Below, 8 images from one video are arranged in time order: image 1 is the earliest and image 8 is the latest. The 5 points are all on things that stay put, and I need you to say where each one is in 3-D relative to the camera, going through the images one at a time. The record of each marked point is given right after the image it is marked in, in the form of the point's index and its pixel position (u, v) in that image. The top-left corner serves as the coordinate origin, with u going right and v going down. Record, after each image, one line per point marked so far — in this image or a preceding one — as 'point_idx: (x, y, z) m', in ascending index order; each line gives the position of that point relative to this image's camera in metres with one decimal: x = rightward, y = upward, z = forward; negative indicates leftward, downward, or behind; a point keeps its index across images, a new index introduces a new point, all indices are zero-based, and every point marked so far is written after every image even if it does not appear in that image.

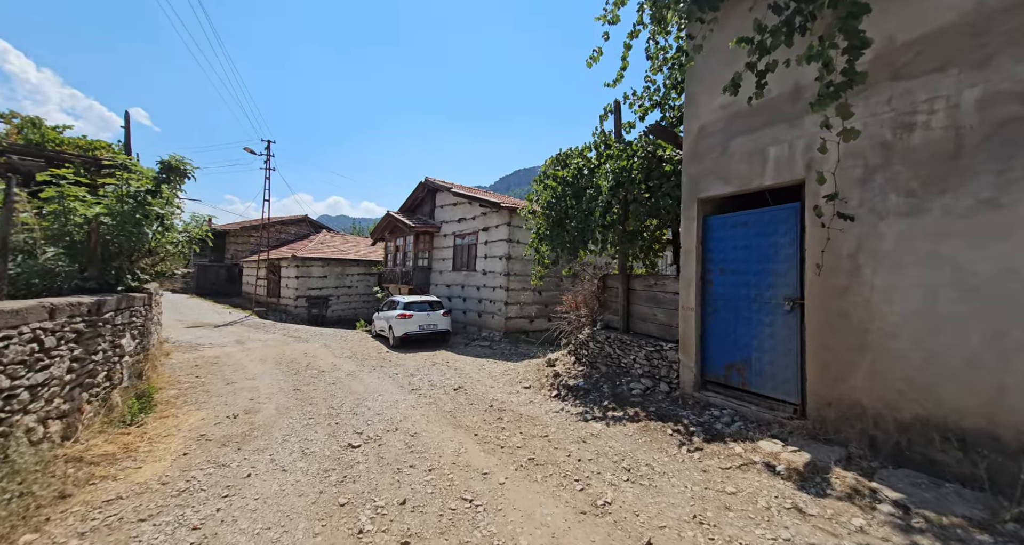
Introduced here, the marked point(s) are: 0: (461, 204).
0: (-2.3, +3.1, +17.4) m
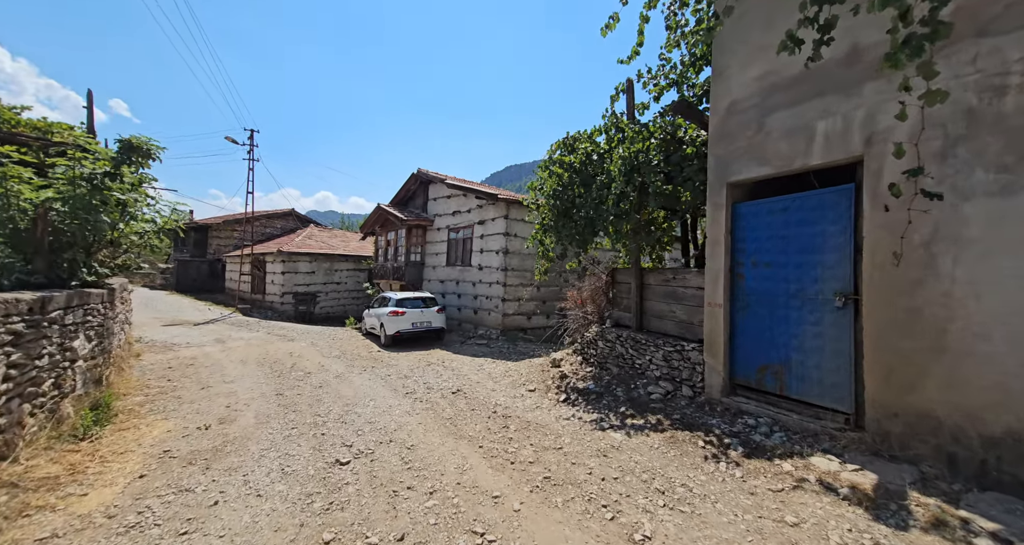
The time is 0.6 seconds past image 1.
0: (-2.5, +3.3, +16.7) m
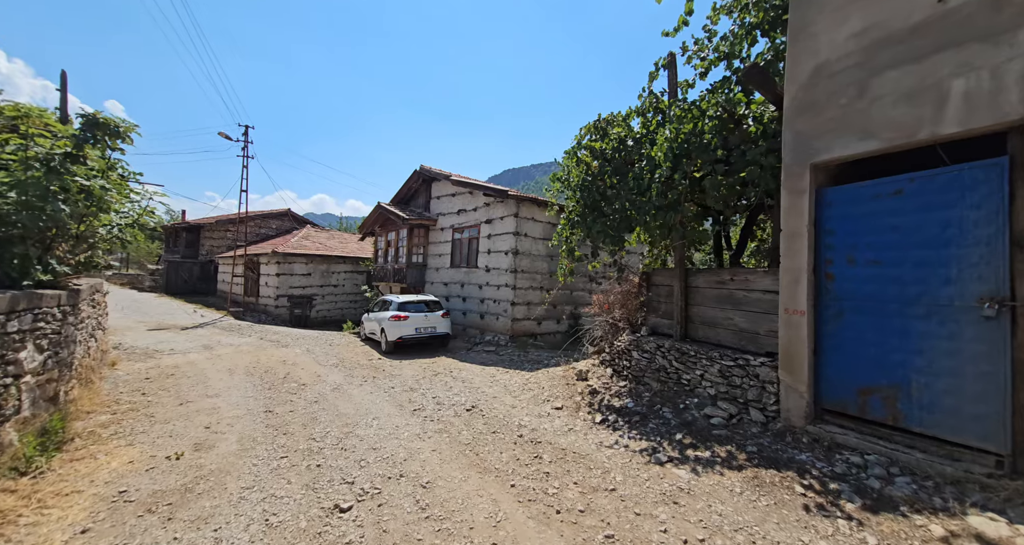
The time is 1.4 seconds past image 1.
0: (-2.1, +3.3, +15.8) m
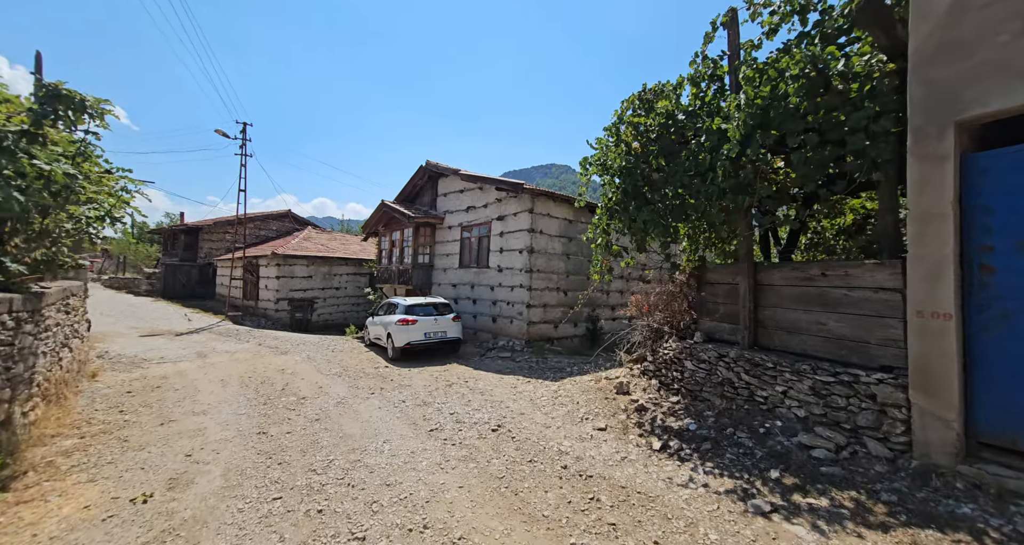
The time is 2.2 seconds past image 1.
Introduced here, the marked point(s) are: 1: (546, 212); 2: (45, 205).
0: (-1.7, +3.2, +14.9) m
1: (+1.2, +2.0, +12.8) m
2: (-6.4, +0.9, +5.2) m
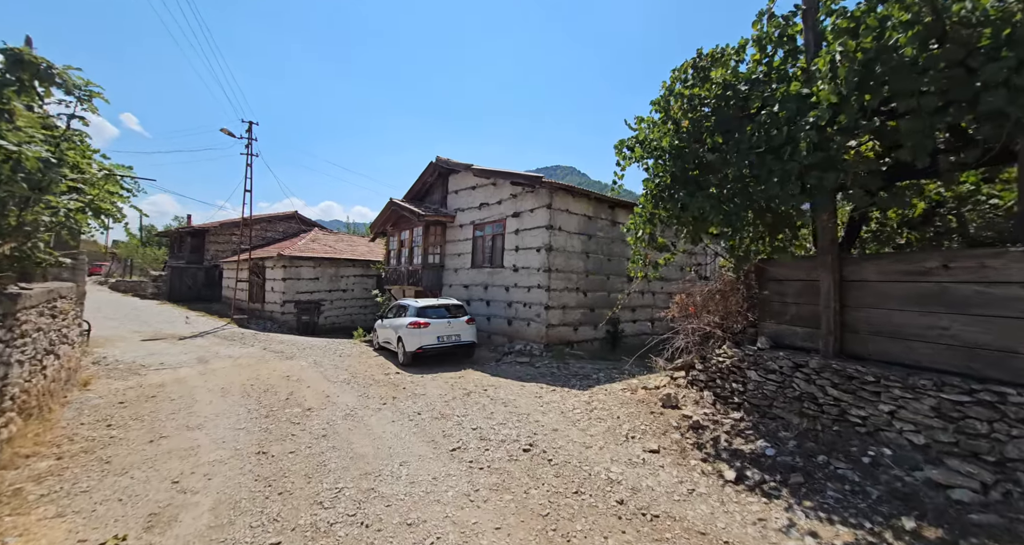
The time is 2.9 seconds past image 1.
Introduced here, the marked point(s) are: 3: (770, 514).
0: (-1.1, +3.2, +14.2) m
1: (+1.7, +2.1, +12.1) m
2: (-5.9, +0.9, +4.5) m
3: (+2.1, -2.0, +3.1) m
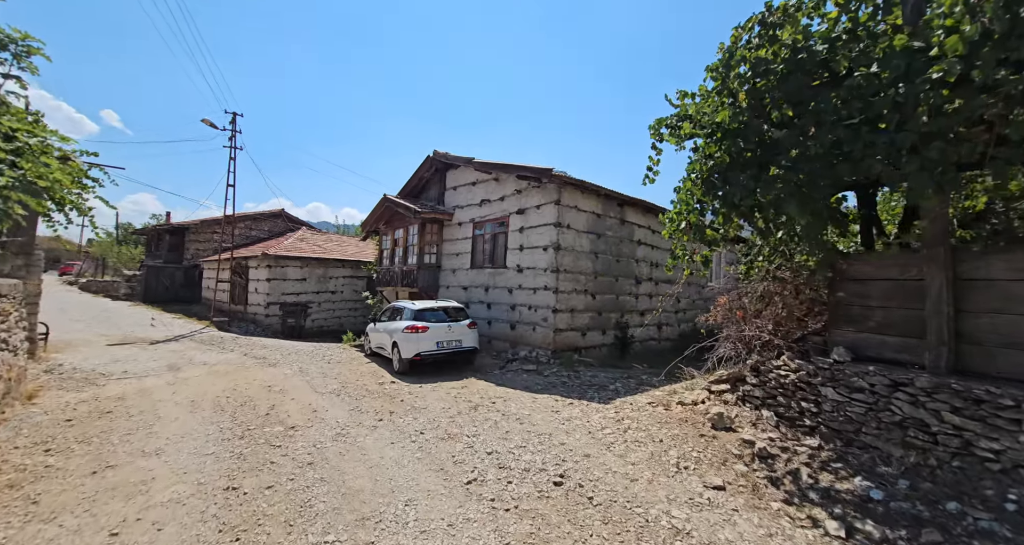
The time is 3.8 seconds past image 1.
0: (-1.0, +3.2, +13.4) m
1: (+1.8, +2.0, +11.3) m
2: (-5.6, +1.0, +3.6) m
3: (+2.5, -1.9, +2.3) m
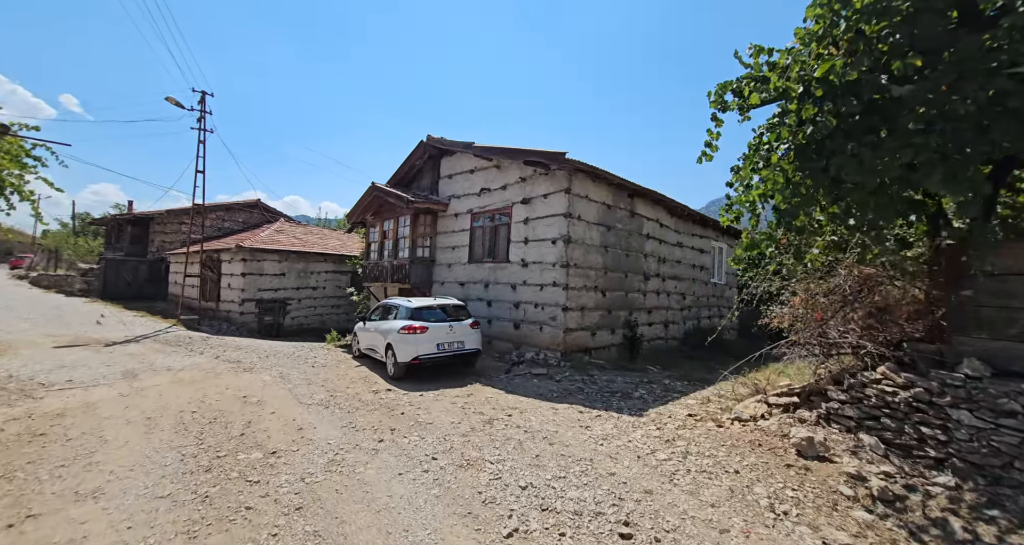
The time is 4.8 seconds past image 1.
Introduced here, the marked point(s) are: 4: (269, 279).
0: (-1.0, +3.4, +12.4) m
1: (+2.0, +2.2, +10.4) m
2: (-5.1, +1.1, +2.4) m
3: (+3.0, -1.9, +1.5) m
4: (-10.8, -0.3, +16.9) m
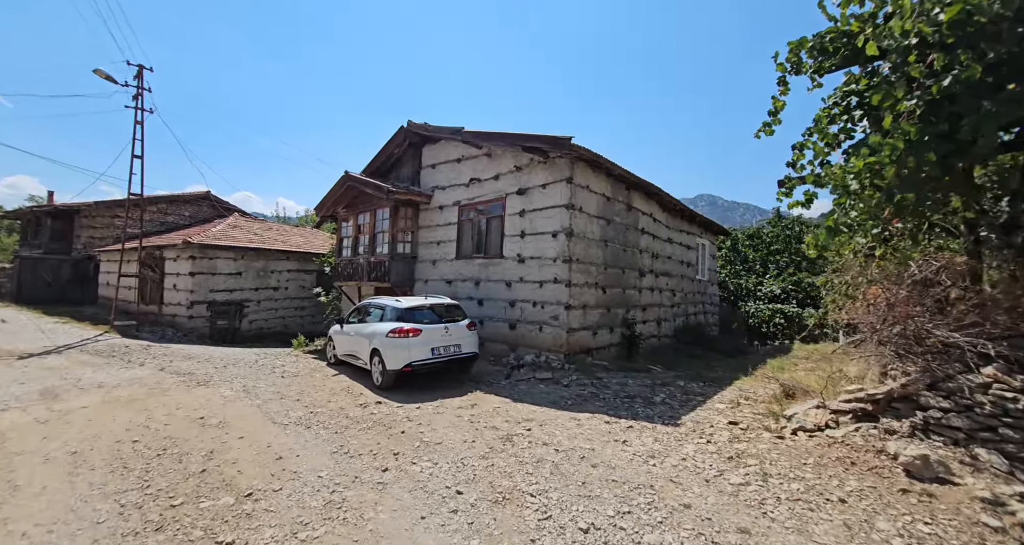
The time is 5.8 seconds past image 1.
0: (-1.2, +3.5, +11.4) m
1: (+1.9, +2.3, +9.8) m
2: (-4.4, +1.2, +1.1) m
3: (+3.7, -1.8, +1.0) m
4: (-11.4, -0.2, +15.1) m
